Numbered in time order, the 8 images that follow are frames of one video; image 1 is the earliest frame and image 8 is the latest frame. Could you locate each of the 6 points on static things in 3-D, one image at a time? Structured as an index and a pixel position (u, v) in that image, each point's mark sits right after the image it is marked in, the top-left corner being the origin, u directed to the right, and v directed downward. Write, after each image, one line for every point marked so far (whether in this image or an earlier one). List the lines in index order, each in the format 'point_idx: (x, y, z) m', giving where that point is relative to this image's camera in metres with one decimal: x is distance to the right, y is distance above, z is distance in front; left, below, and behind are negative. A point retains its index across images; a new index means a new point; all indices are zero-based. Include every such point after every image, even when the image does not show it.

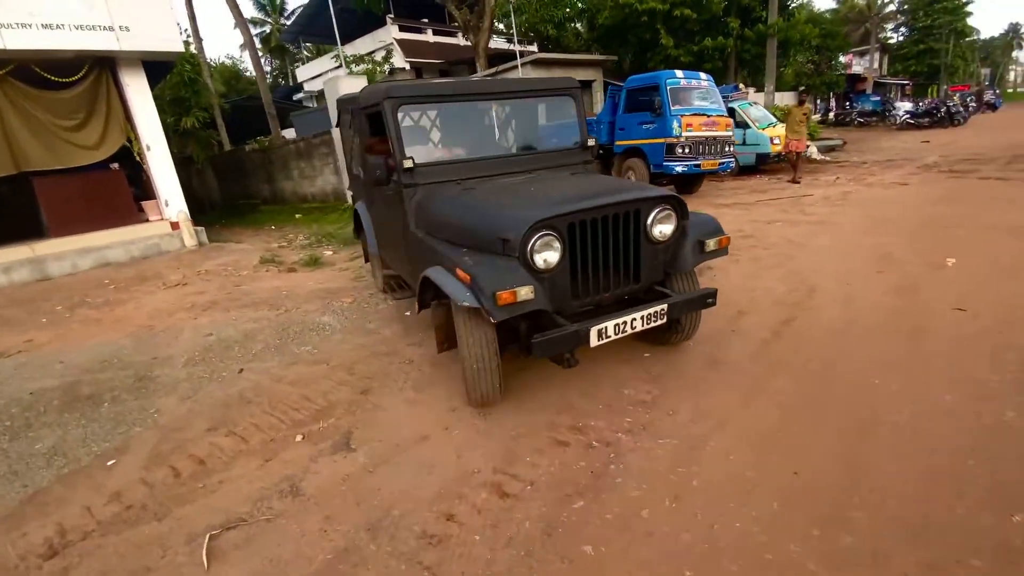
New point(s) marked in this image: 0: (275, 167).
0: (-7.0, +3.5, +14.0) m
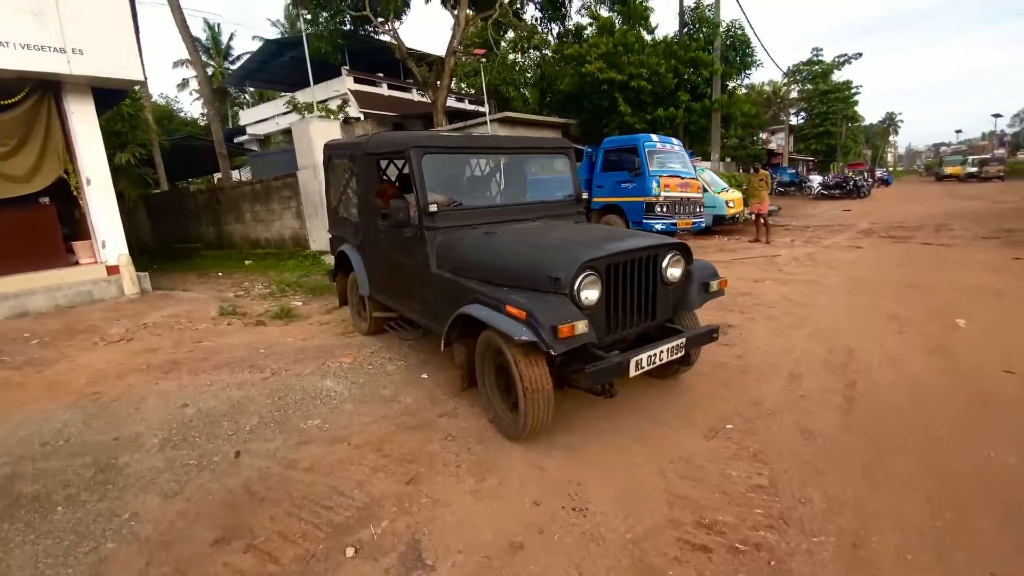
0: (-7.8, +2.1, +12.9) m
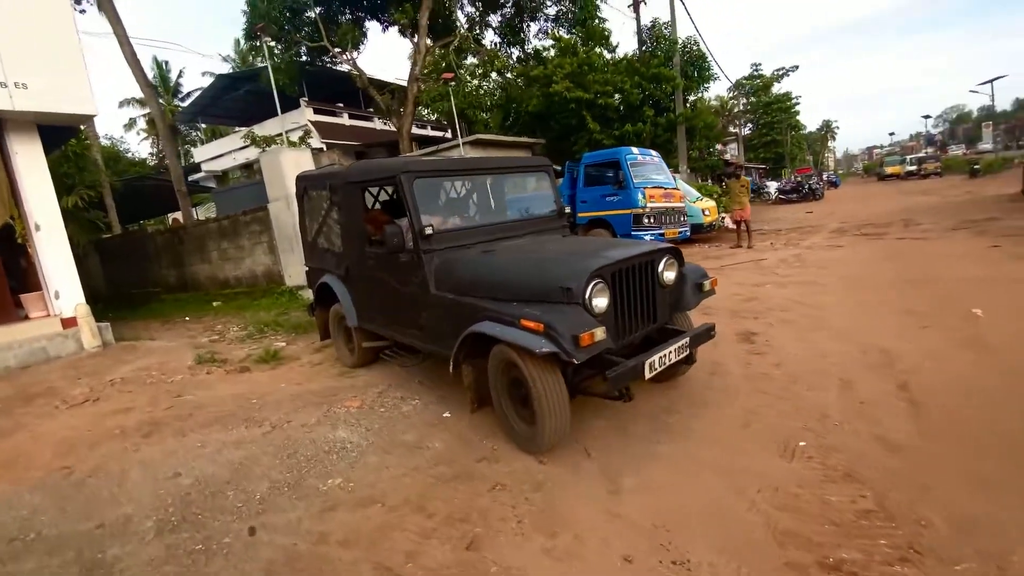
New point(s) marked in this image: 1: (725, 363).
0: (-8.3, +1.0, +12.1) m
1: (+2.0, -0.7, +4.4) m
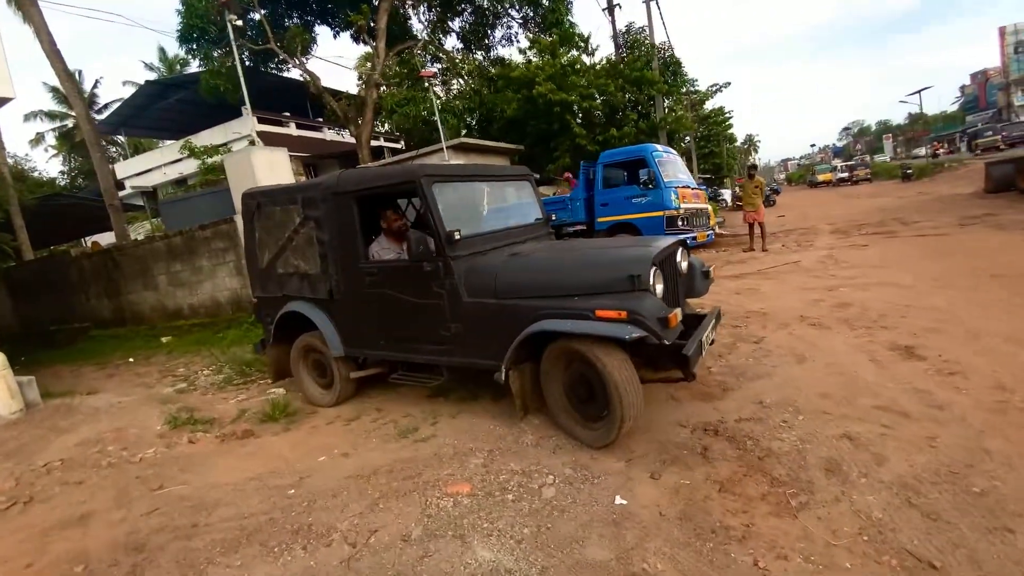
0: (-8.1, +0.3, +10.0) m
1: (+3.0, -0.7, +3.4) m
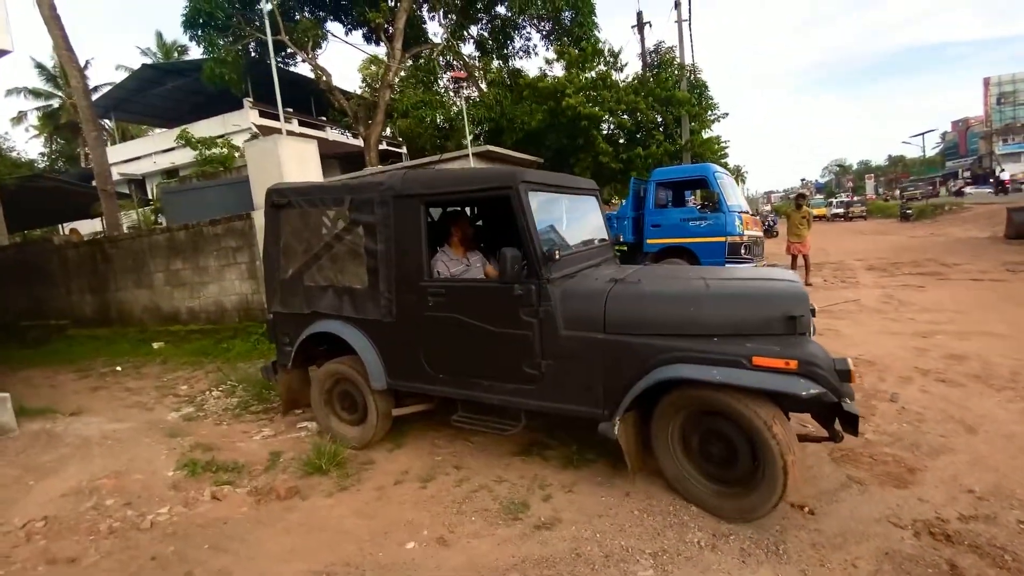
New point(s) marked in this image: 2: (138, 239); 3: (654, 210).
0: (-7.4, +0.4, +8.9) m
1: (+3.8, -1.1, +2.7) m
2: (-6.7, +0.9, +8.6) m
3: (+2.5, +1.4, +8.6) m
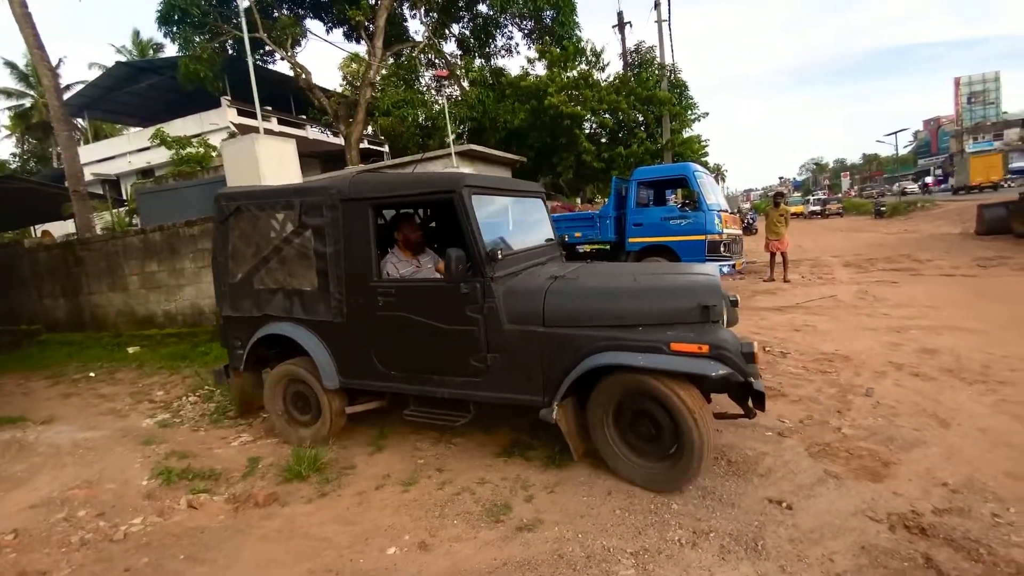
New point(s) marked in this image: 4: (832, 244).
0: (-7.8, +0.3, +8.7) m
1: (+3.7, -1.1, +2.8) m
2: (-7.0, +0.8, +8.3) m
3: (+2.2, +1.4, +8.7) m
4: (+12.2, +1.7, +18.3) m
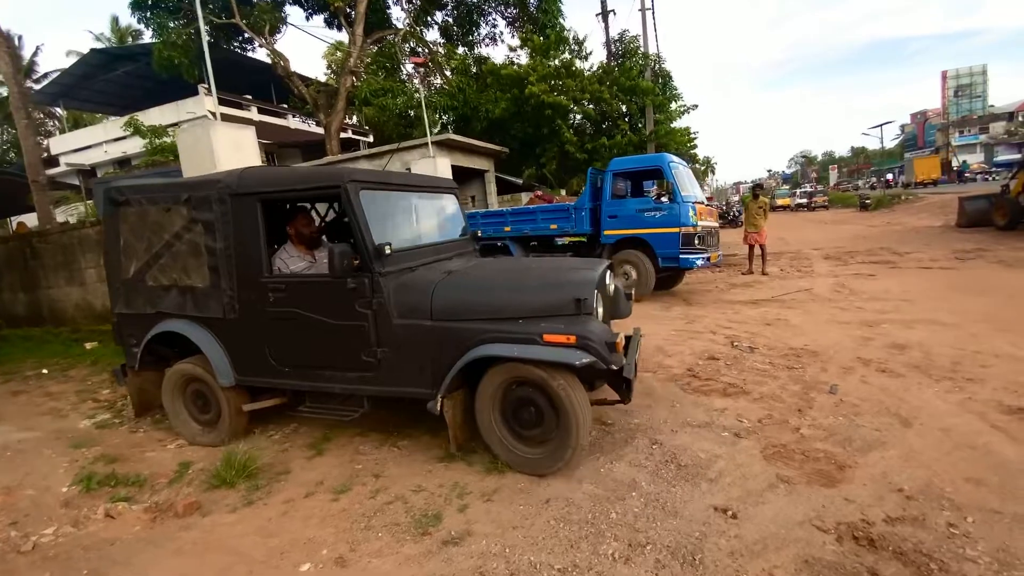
0: (-8.2, +0.4, +8.4) m
1: (+3.3, -1.1, +2.7) m
2: (-7.5, +0.9, +8.0) m
3: (+1.7, +1.6, +8.5) m
4: (+11.5, +2.0, +18.3) m
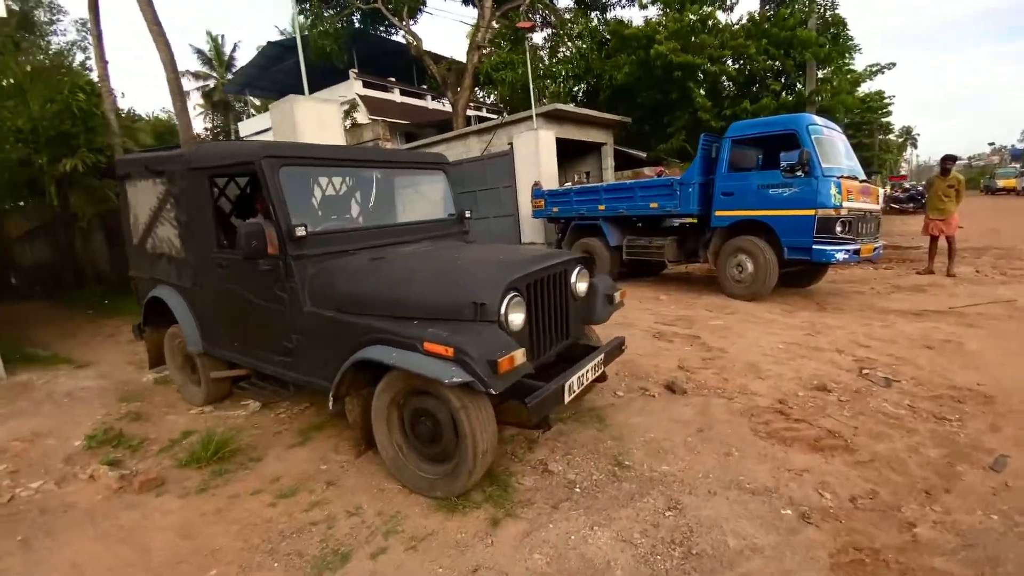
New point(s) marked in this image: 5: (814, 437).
0: (-6.5, +1.2, +9.7) m
1: (+2.9, -1.3, +1.2) m
2: (-5.9, +1.6, +9.1) m
3: (+3.1, +1.7, +7.0) m
4: (+15.2, +1.7, +13.7) m
5: (+1.9, -0.9, +3.0) m
